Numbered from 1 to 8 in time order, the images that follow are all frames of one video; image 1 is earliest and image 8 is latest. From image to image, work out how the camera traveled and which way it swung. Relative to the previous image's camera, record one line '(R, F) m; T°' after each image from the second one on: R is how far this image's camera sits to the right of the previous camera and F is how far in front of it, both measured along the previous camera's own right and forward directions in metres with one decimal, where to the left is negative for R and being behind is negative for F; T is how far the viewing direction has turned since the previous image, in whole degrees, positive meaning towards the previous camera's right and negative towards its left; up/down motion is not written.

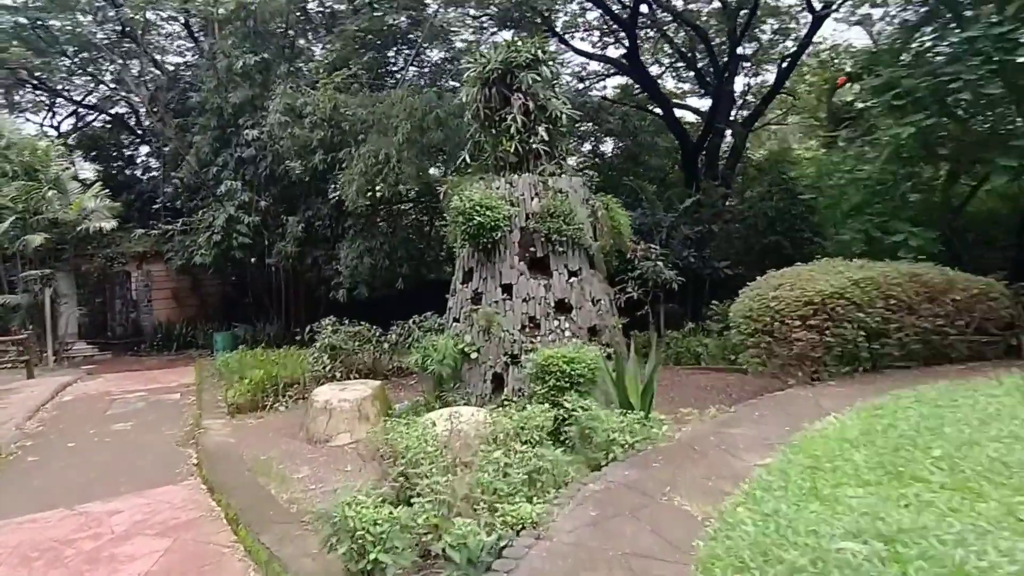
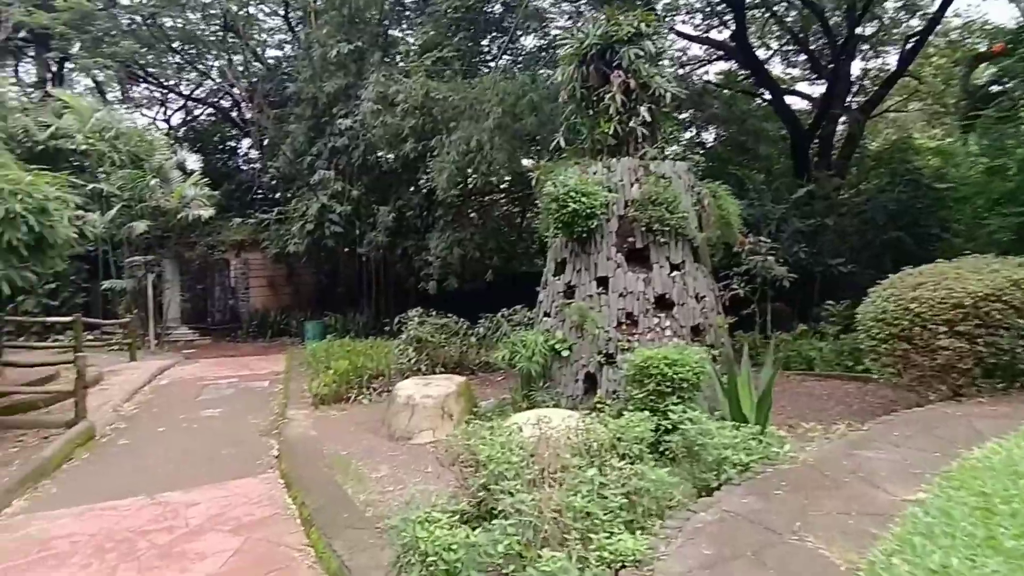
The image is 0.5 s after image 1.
(0.0, +0.3) m; -7°
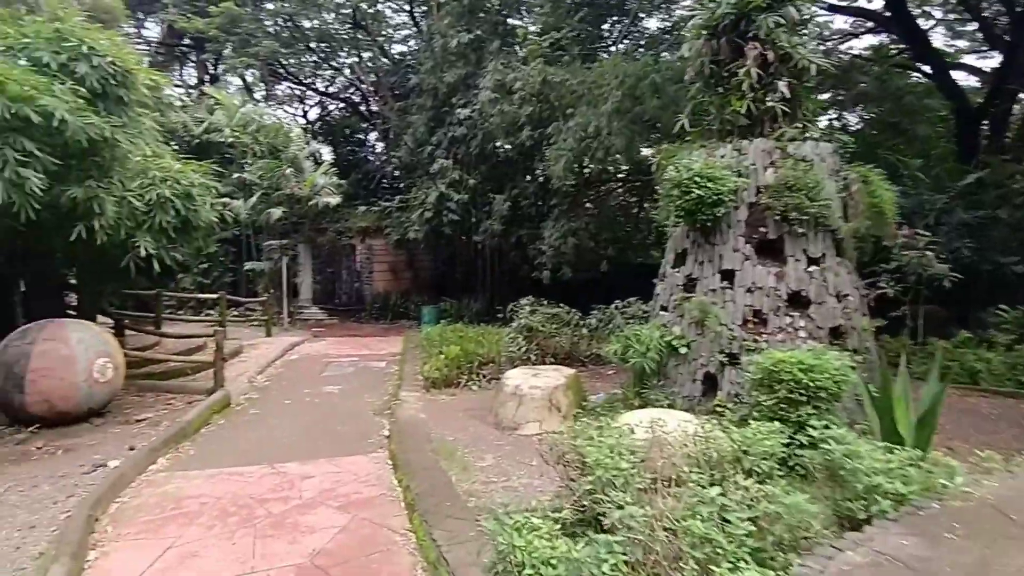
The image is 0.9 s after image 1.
(0.0, +0.2) m; -9°
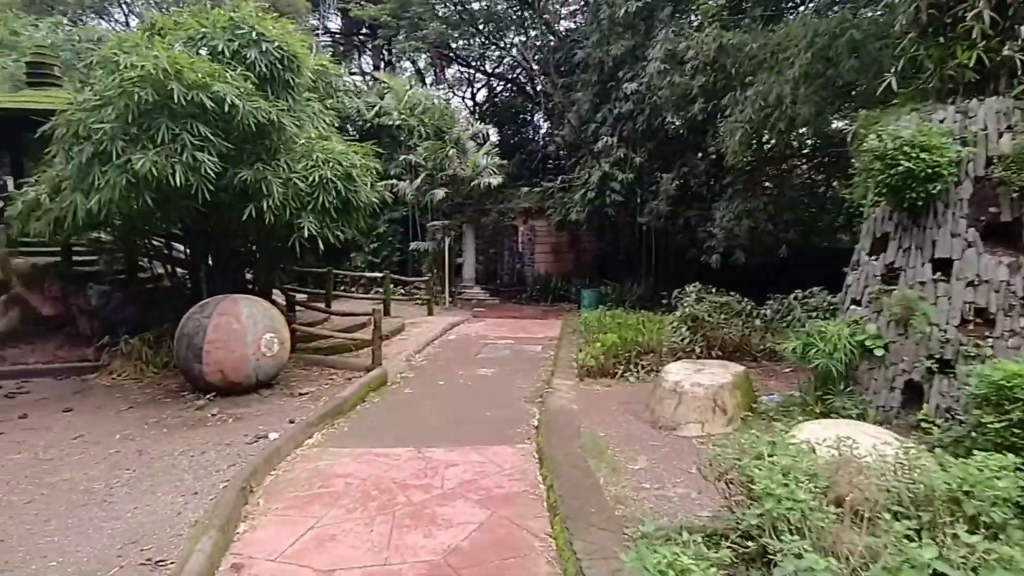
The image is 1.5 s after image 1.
(0.0, +0.3) m; -14°
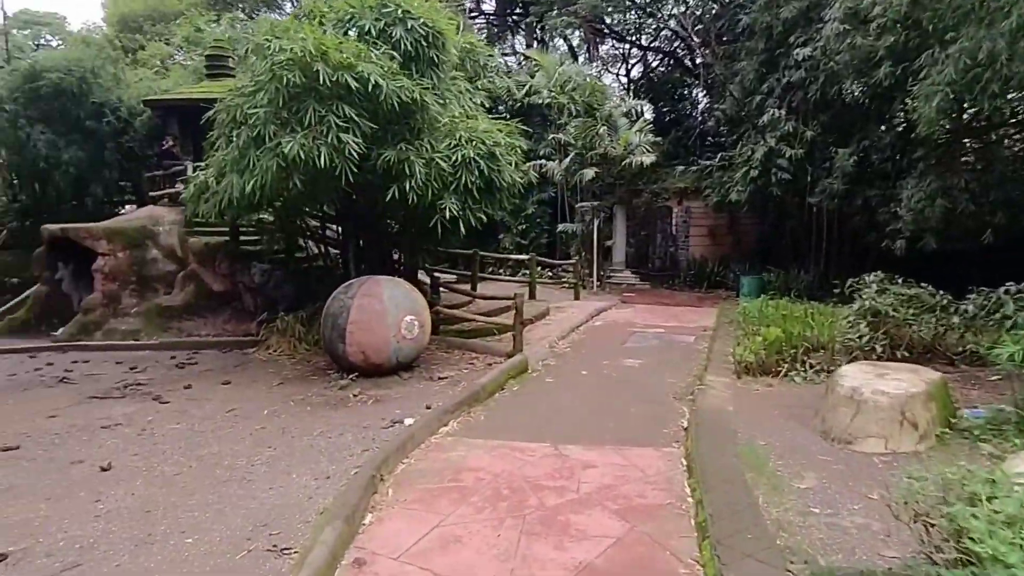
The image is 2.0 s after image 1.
(0.0, +0.3) m; -12°
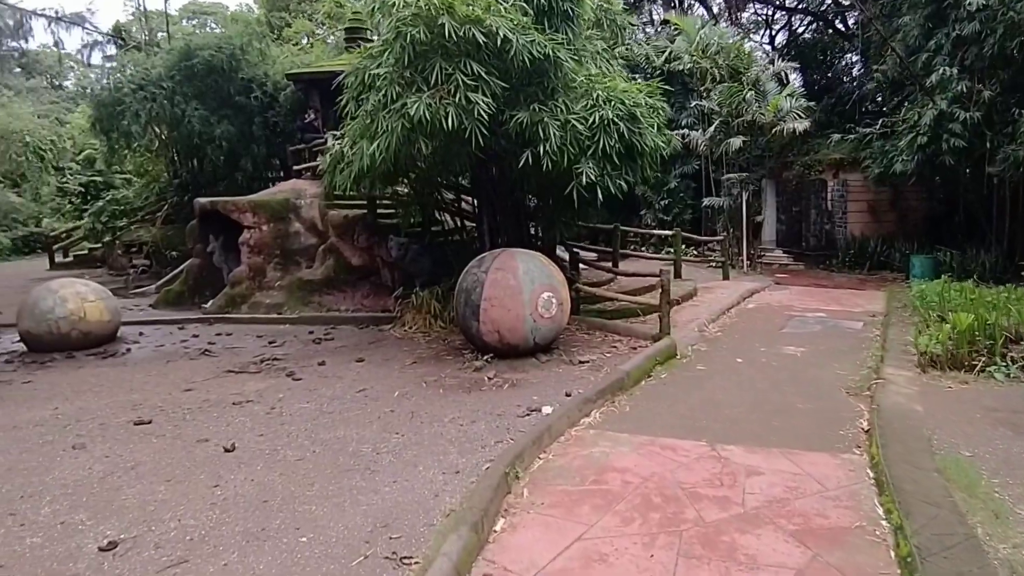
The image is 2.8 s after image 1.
(-0.1, +0.4) m; -10°
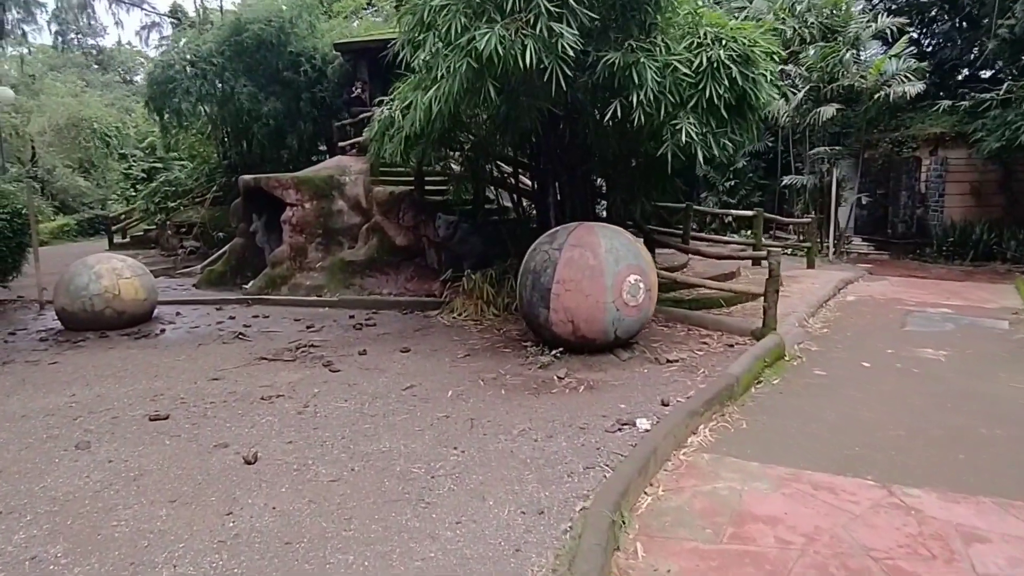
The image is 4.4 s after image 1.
(-0.2, +0.8) m; -3°
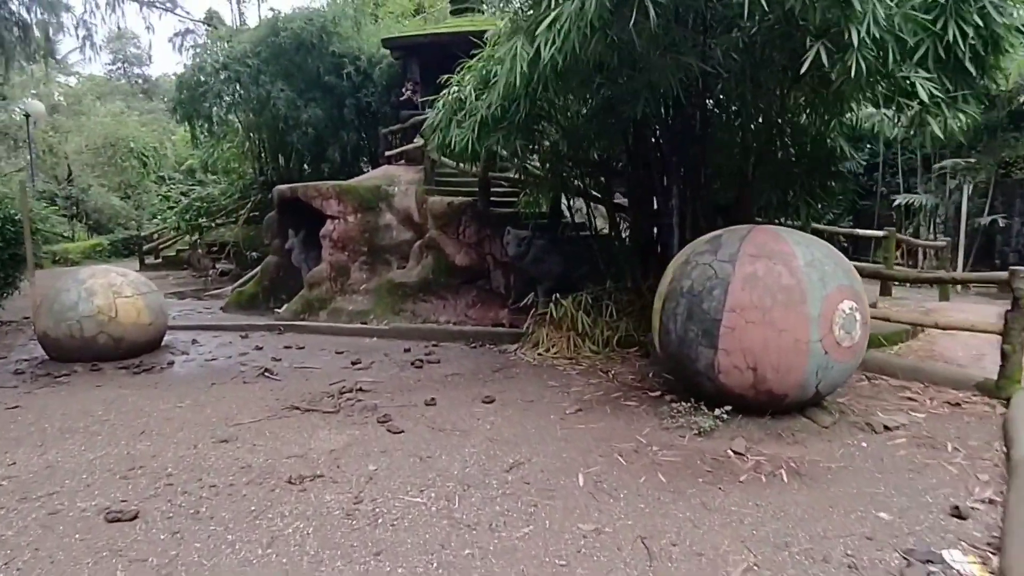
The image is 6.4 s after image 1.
(-0.5, +1.4) m; -3°
